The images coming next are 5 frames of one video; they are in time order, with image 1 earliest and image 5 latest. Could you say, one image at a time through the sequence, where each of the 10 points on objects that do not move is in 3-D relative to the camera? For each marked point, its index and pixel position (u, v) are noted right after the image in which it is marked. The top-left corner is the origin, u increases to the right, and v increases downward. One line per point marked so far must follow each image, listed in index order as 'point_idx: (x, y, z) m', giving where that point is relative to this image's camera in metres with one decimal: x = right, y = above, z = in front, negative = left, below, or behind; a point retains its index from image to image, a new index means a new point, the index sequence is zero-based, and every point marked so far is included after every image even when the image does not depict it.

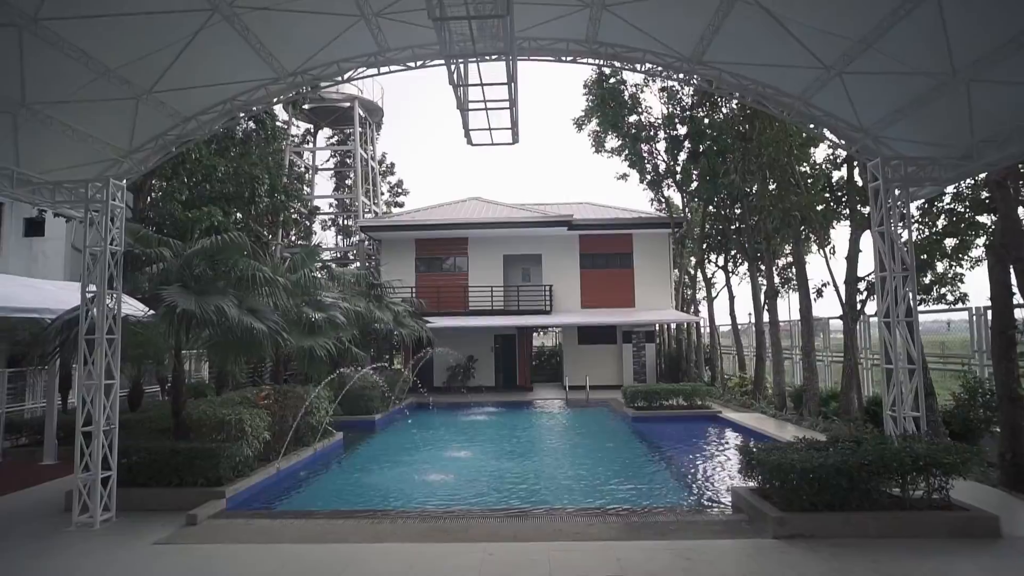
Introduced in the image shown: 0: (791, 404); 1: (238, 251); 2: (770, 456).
0: (+6.4, -2.7, +15.4) m
1: (-3.8, +0.5, +9.3) m
2: (+2.8, -1.8, +7.1) m
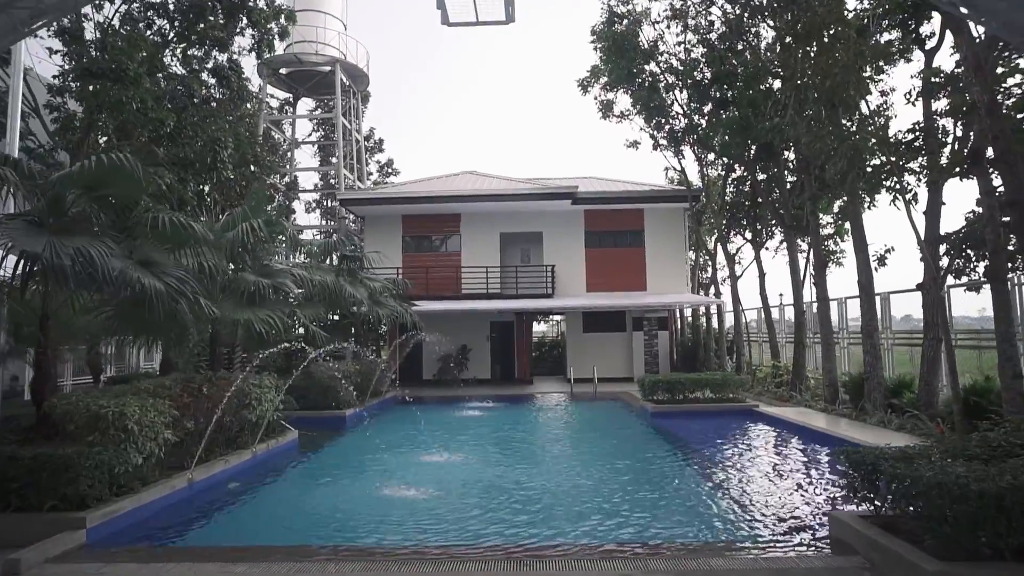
0: (+6.4, -2.1, +12.9) m
1: (-3.8, +1.1, +6.8) m
2: (+2.7, -1.2, +4.6) m
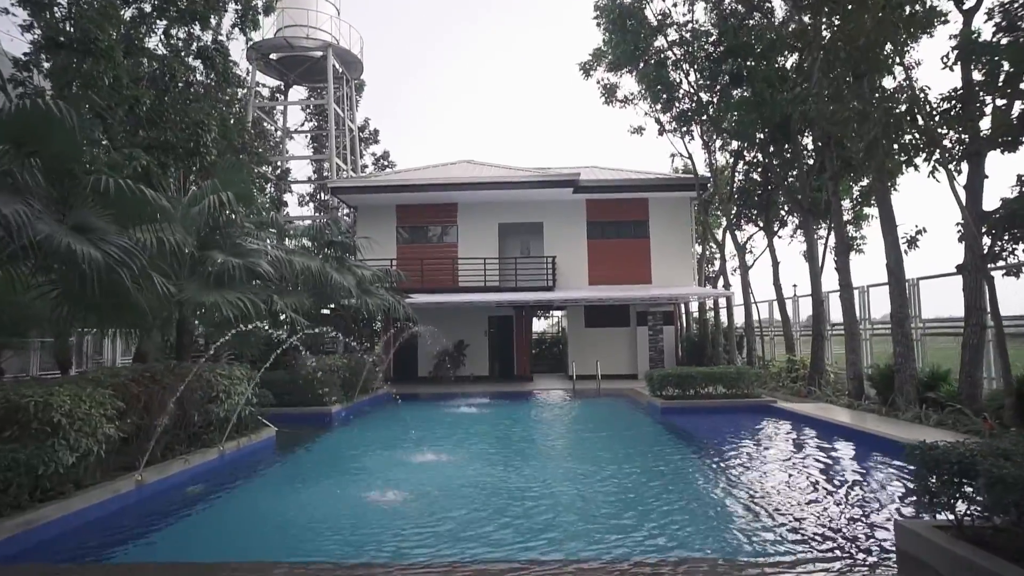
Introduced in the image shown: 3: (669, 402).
0: (+6.4, -1.9, +11.9) m
1: (-3.9, +1.4, +5.8) m
2: (+2.7, -1.0, +3.6) m
3: (+3.1, -2.2, +13.1) m
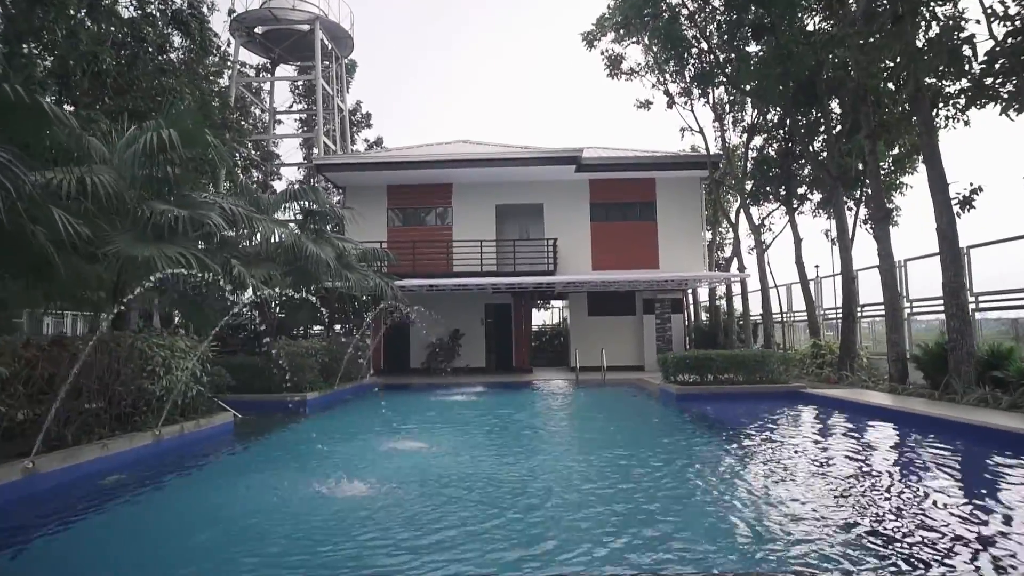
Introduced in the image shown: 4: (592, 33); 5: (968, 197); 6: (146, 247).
0: (+6.3, -1.4, +10.6) m
1: (-3.9, +1.8, +4.4) m
2: (+2.6, -0.5, +2.2) m
3: (+3.0, -1.8, +11.8) m
4: (+2.3, +7.4, +19.4) m
5: (+6.5, +1.3, +9.6) m
6: (-3.7, +0.4, +6.8) m
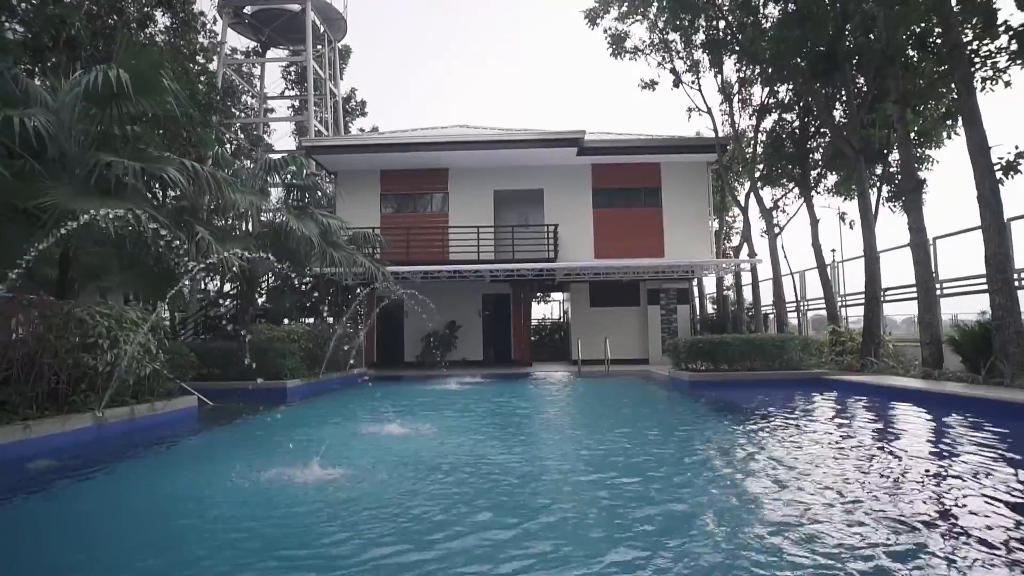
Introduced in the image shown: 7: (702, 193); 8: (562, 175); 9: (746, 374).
0: (+6.3, -1.1, +9.7) m
1: (-3.9, +2.2, +3.5) m
2: (+2.6, -0.1, +1.4) m
3: (+3.0, -1.4, +10.9) m
4: (+2.3, +7.8, +18.6) m
5: (+6.5, +1.6, +8.7) m
6: (-3.8, +0.8, +5.9) m
7: (+5.6, +2.8, +19.4) m
8: (+1.5, +3.3, +19.7) m
9: (+3.8, -1.4, +11.0) m
